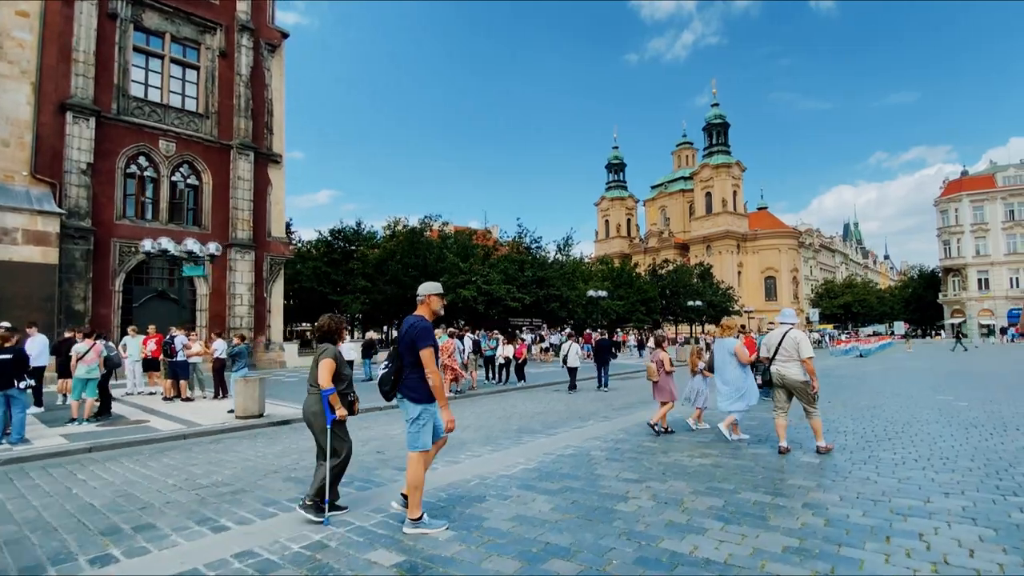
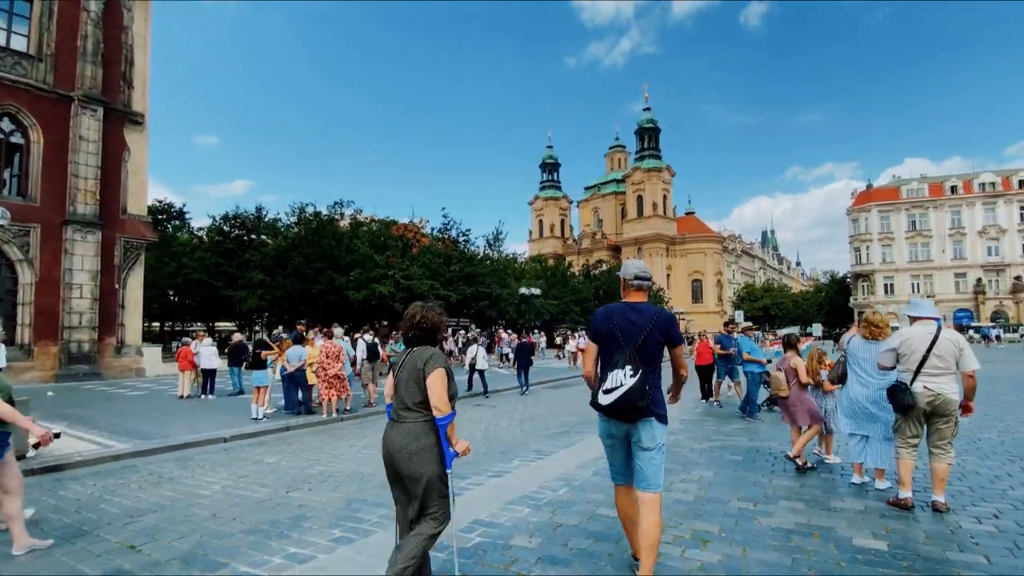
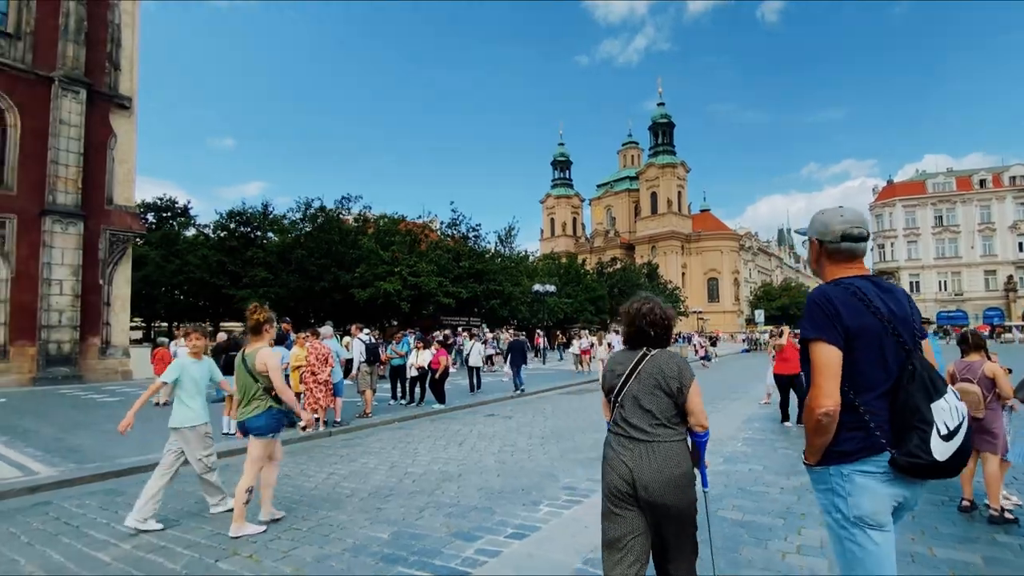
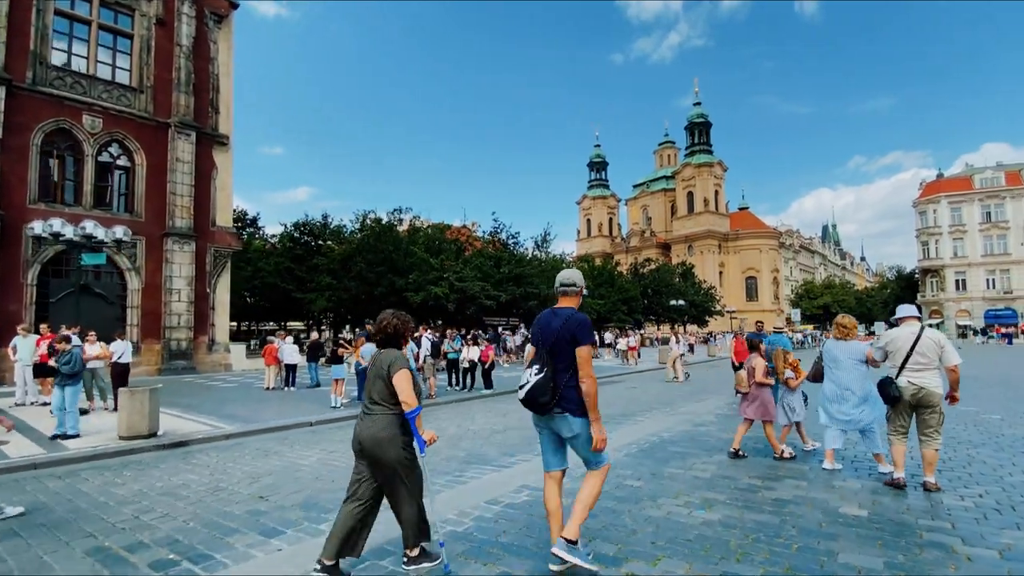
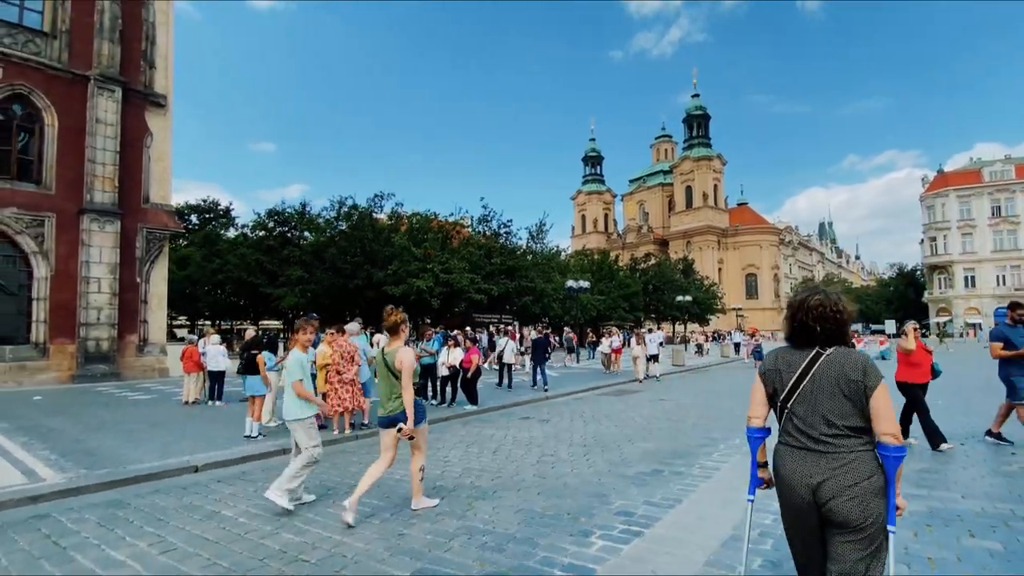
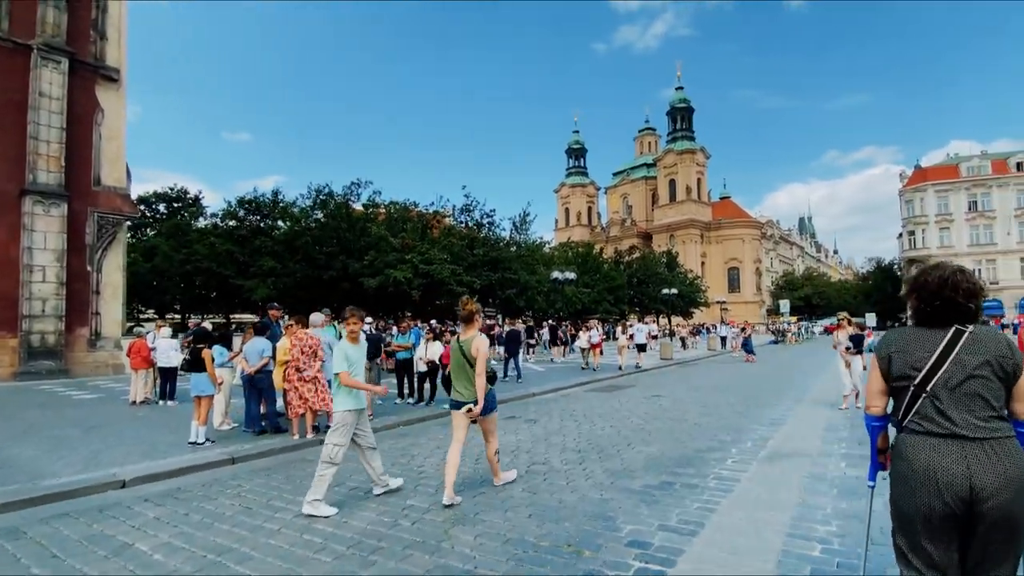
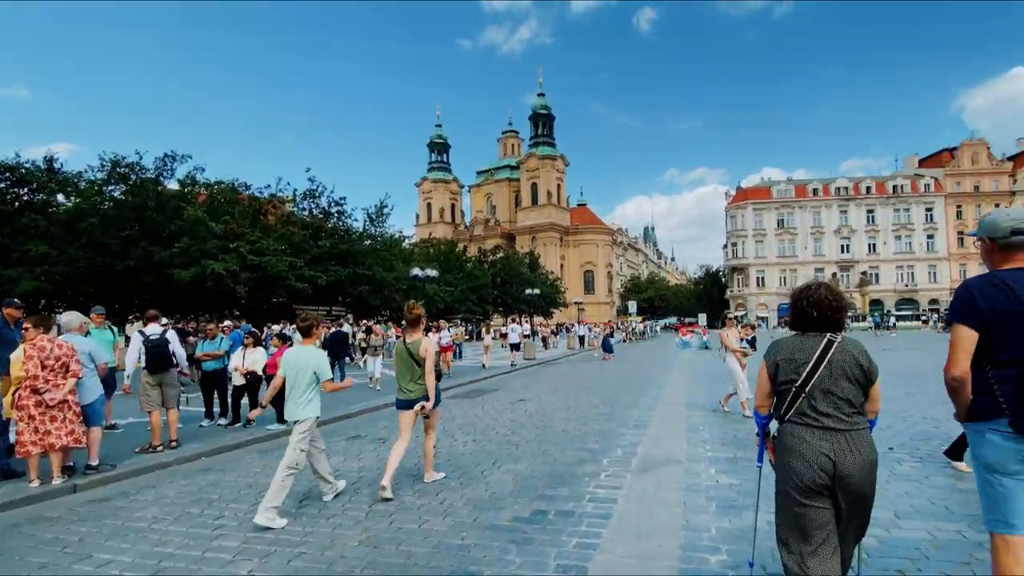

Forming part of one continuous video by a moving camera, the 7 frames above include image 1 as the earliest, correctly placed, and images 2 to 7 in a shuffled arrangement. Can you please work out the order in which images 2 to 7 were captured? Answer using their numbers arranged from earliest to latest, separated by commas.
4, 2, 3, 5, 6, 7
